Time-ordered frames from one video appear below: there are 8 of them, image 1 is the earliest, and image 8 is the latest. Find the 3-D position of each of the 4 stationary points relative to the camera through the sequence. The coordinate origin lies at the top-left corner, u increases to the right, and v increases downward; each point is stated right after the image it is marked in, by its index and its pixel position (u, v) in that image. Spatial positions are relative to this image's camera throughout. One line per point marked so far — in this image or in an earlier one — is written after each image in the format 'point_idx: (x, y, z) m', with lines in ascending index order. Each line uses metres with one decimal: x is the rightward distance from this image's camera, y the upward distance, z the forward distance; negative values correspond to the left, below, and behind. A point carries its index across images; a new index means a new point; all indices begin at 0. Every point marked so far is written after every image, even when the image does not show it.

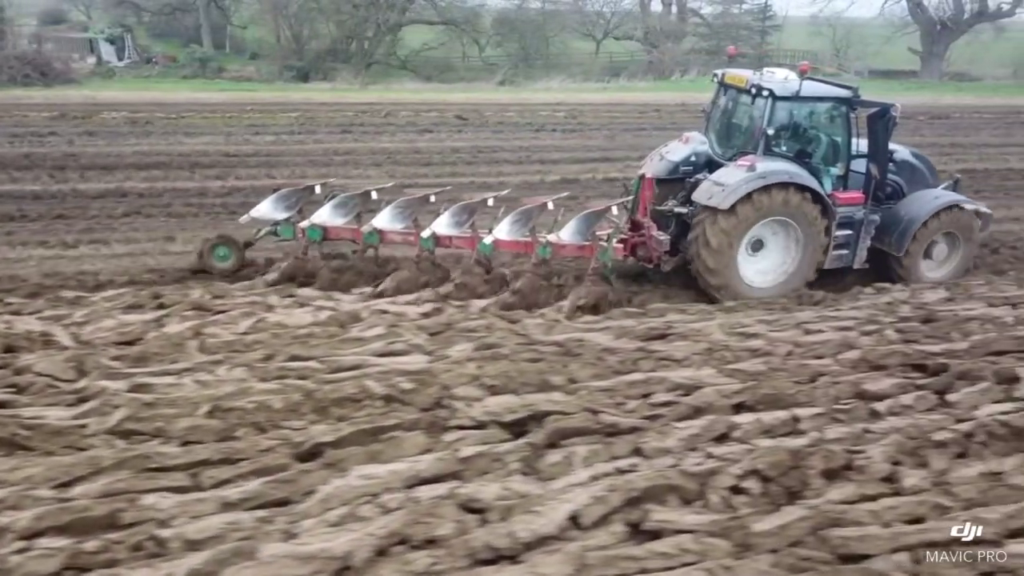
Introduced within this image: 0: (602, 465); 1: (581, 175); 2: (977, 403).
0: (+0.3, -0.7, +3.7) m
1: (+0.9, +1.4, +11.6) m
2: (+2.1, -0.5, +4.4) m
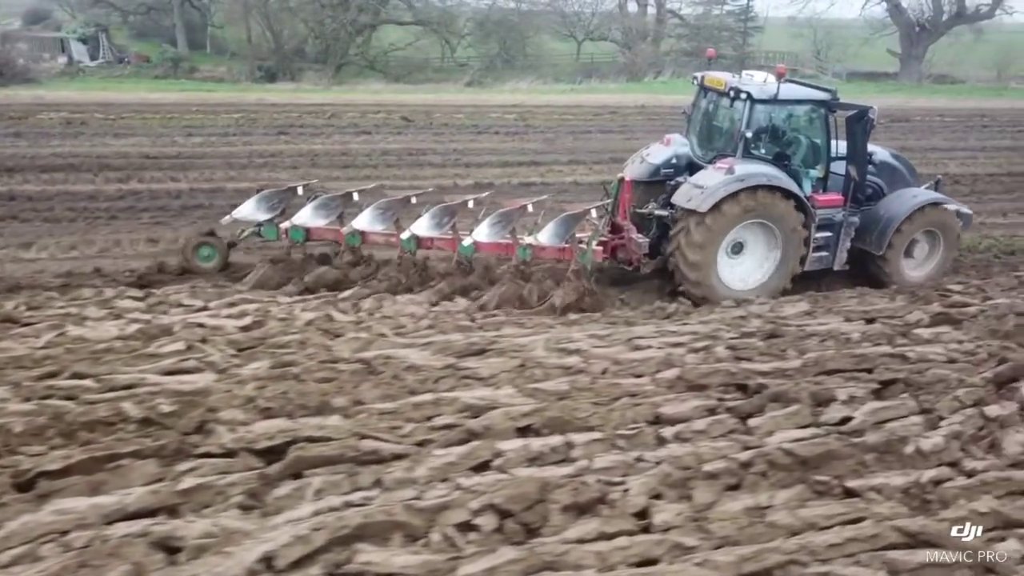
0: (-0.6, -0.8, +3.4) m
1: (-0.1, +1.3, +11.3) m
2: (+1.1, -0.6, +4.2) m
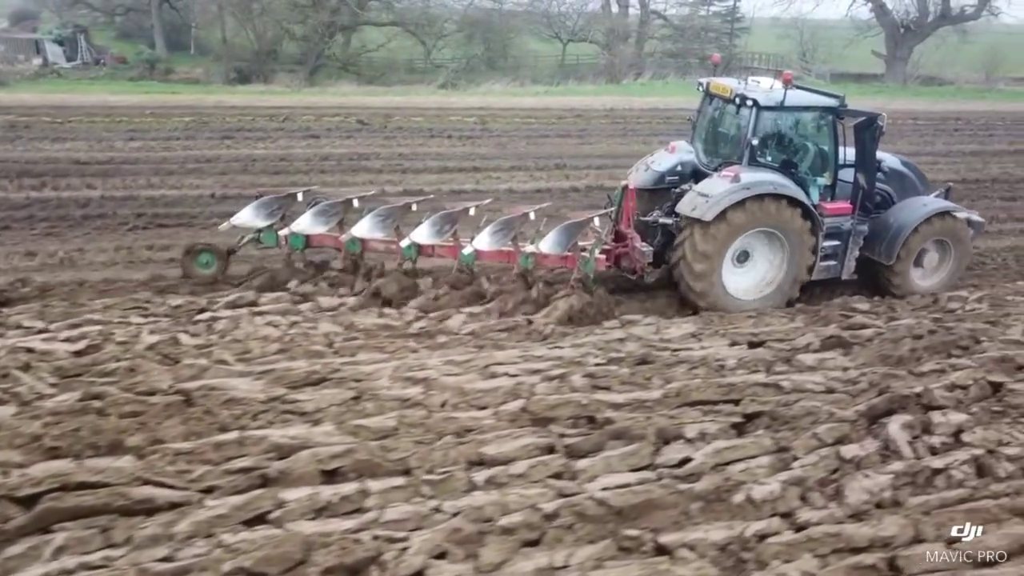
0: (-1.4, -0.9, +3.1) m
1: (-0.8, +1.2, +11.0) m
2: (+0.4, -0.7, +3.8) m
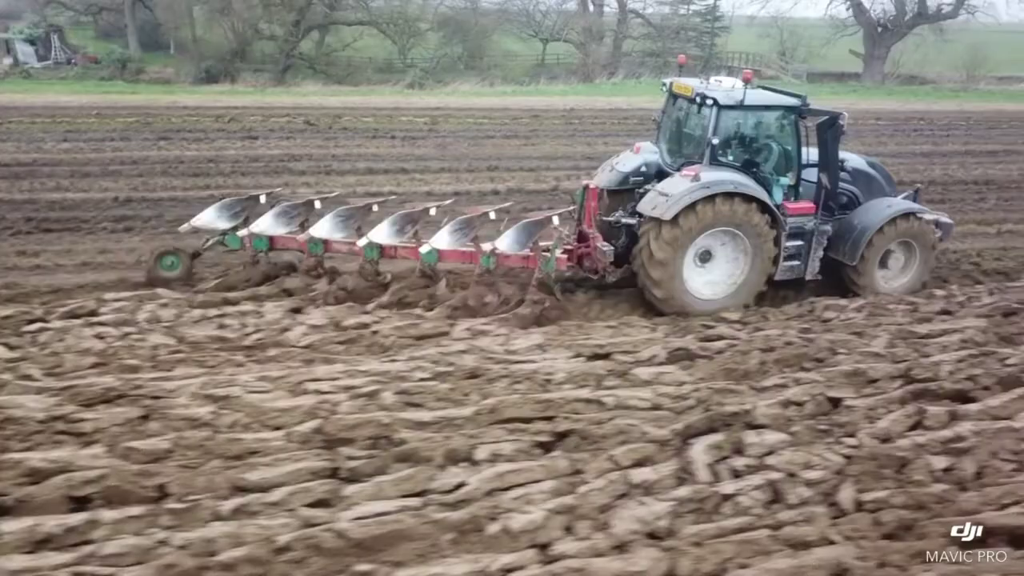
0: (-2.3, -0.9, +2.9) m
1: (-1.7, +1.1, +10.8) m
2: (-0.5, -0.8, +3.6) m
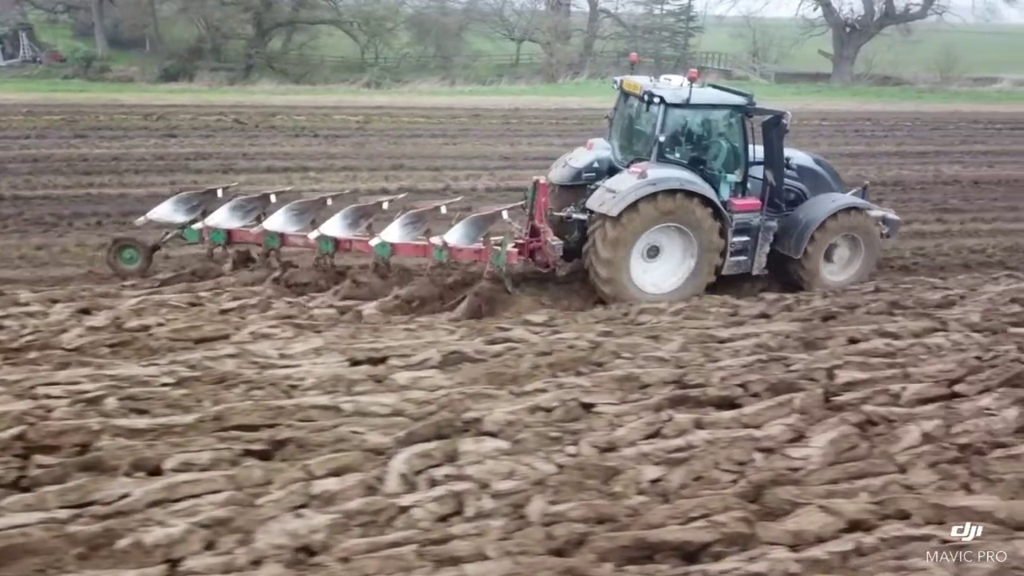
0: (-3.5, -0.9, +2.7) m
1: (-2.9, +1.1, +10.6) m
2: (-1.7, -0.8, +3.4) m
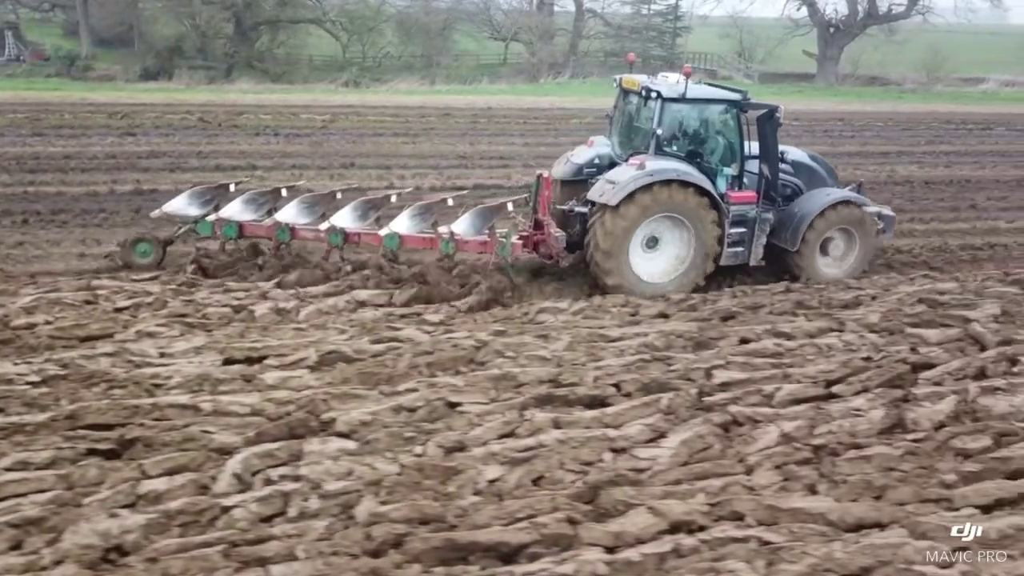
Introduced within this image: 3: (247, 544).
0: (-4.1, -0.9, +2.7) m
1: (-3.5, +1.1, +10.6) m
2: (-2.3, -0.8, +3.4) m
3: (-0.9, -0.9, +3.3) m
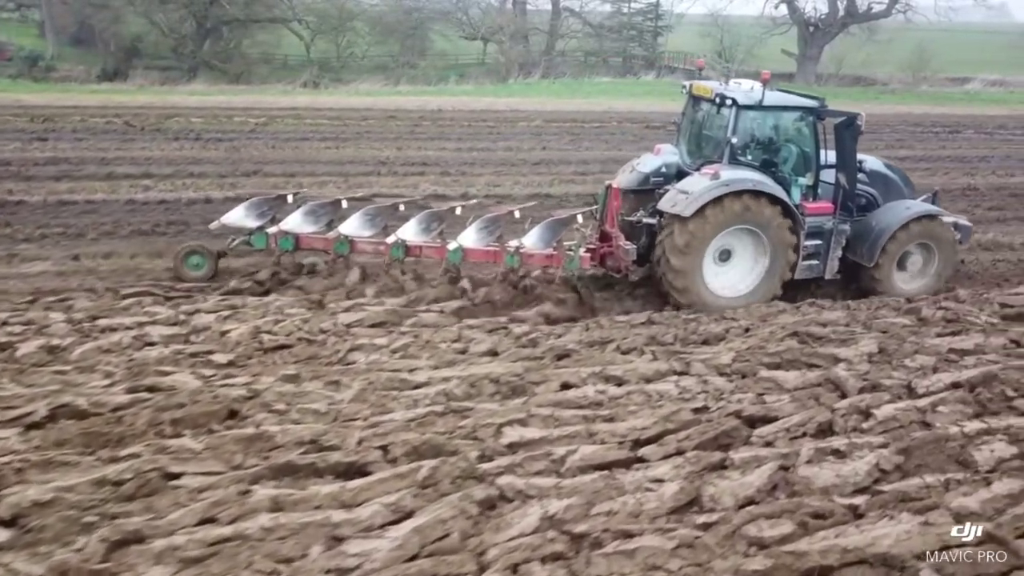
0: (-5.2, -1.1, +2.0) m
1: (-4.6, +0.9, +9.9) m
2: (-3.4, -1.0, +2.7) m
3: (-1.9, -1.1, +2.6) m
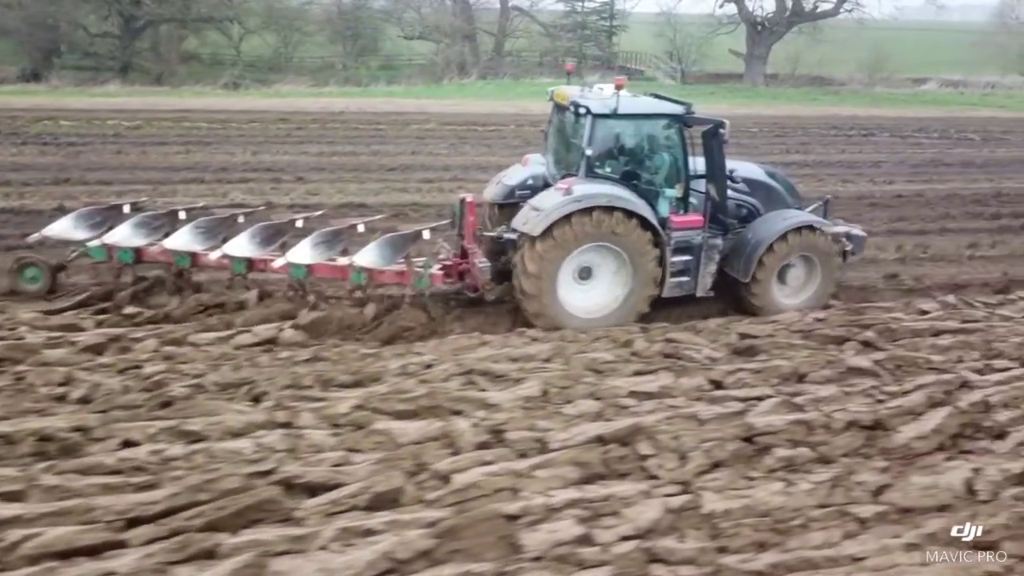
0: (-7.1, -1.3, +1.3) m
1: (-6.5, +0.8, +9.2) m
2: (-5.3, -1.1, +2.0) m
3: (-3.8, -1.2, +1.9) m
